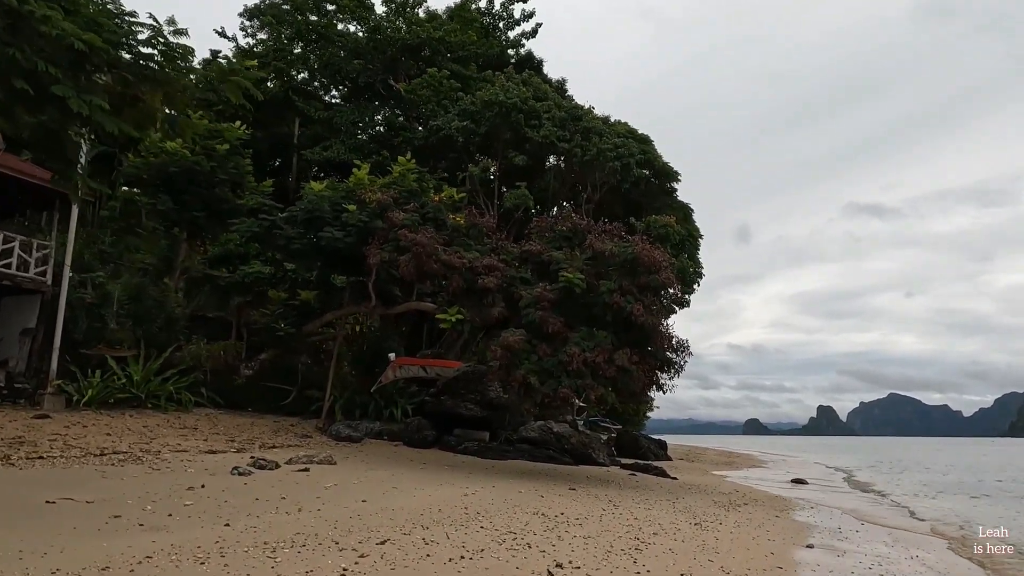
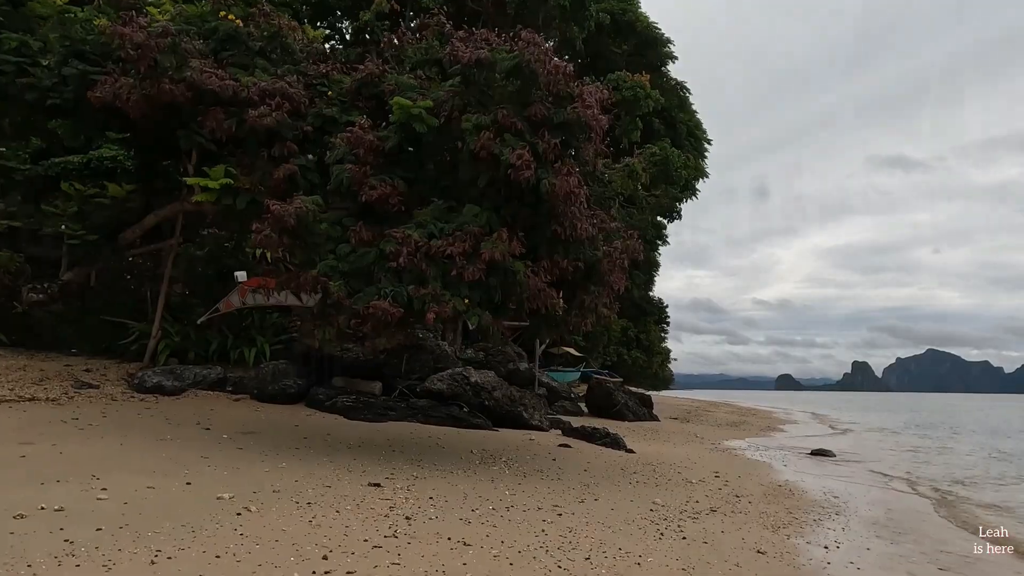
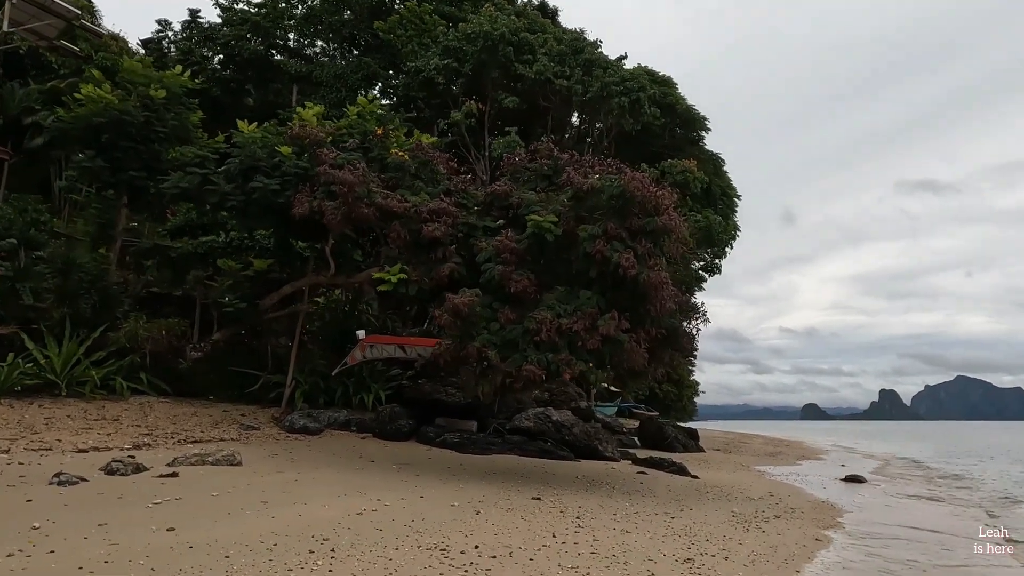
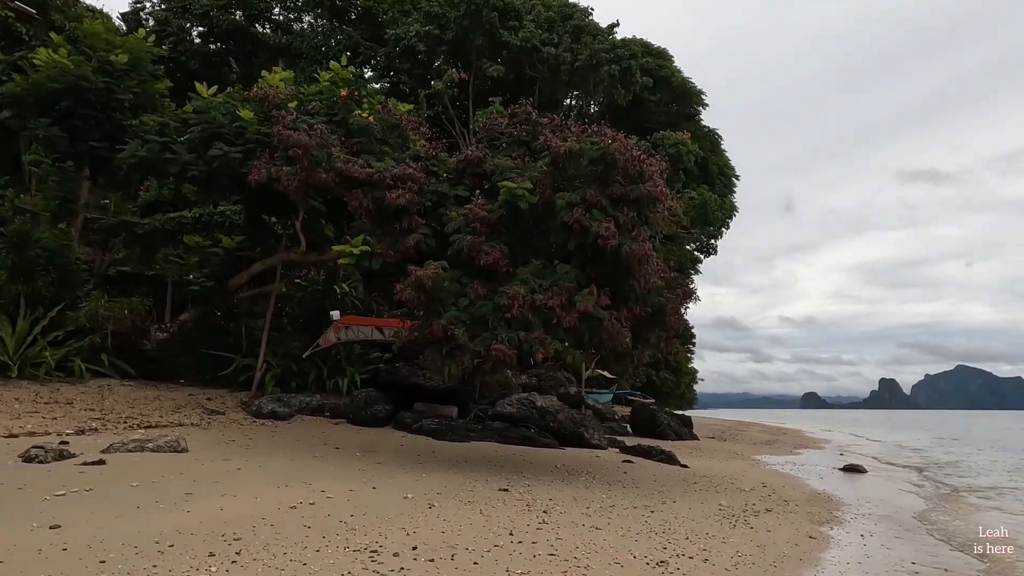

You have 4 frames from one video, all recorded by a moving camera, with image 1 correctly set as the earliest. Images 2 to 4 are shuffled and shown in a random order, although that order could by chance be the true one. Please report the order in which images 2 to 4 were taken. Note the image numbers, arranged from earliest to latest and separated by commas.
3, 4, 2
